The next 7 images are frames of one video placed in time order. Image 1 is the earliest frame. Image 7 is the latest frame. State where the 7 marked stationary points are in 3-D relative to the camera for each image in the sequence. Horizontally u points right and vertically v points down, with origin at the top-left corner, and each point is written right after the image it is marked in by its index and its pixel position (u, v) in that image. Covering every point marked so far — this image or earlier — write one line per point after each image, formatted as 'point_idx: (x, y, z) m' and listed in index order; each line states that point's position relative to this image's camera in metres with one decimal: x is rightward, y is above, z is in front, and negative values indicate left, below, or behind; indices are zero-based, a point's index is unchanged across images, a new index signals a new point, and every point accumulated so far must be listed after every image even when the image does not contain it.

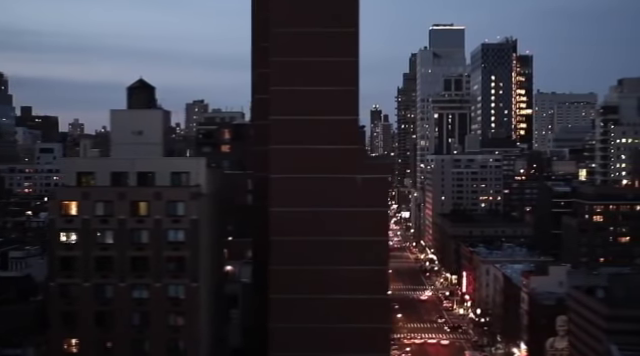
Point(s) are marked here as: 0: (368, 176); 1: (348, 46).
0: (+1.4, +0.1, +20.0) m
1: (+0.8, +4.0, +19.9) m
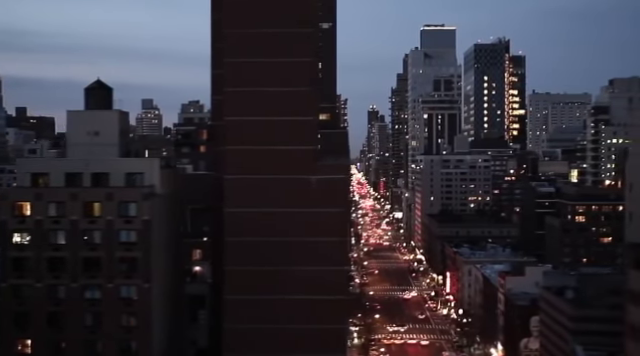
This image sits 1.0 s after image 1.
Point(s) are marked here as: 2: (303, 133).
0: (0.0, 0.0, +20.0) m
1: (-0.5, +4.0, +19.9) m
2: (-0.5, +1.4, +20.0) m
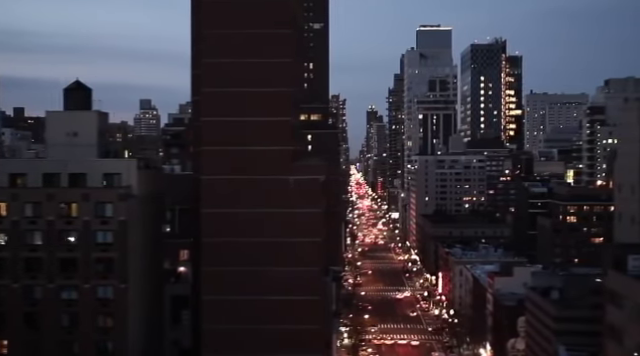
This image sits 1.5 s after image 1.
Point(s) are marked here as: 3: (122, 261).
0: (-0.6, 0.0, +20.0) m
1: (-1.2, +3.9, +19.9) m
2: (-1.2, +1.4, +20.0) m
3: (-5.6, -2.3, +18.7) m
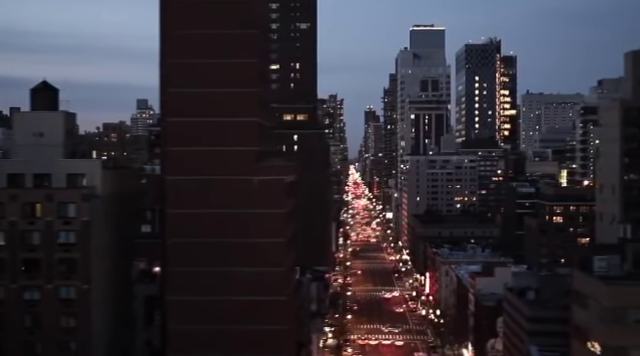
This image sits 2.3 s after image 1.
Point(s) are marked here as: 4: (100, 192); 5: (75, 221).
0: (-1.7, 0.0, +20.0) m
1: (-2.3, +3.9, +20.0) m
2: (-2.3, +1.3, +20.0) m
3: (-6.7, -2.3, +18.7) m
4: (-6.6, -0.4, +19.9) m
5: (-6.9, -1.2, +18.7) m
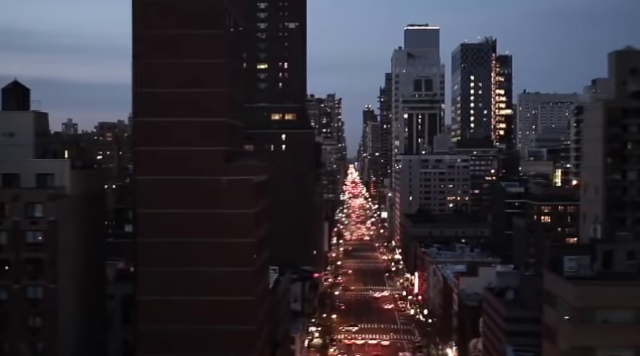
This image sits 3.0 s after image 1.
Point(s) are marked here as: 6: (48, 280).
0: (-2.6, 0.0, +20.0) m
1: (-3.2, +3.9, +20.0) m
2: (-3.2, +1.3, +20.0) m
3: (-7.6, -2.3, +18.8) m
4: (-7.6, -0.4, +19.9) m
5: (-7.9, -1.2, +18.7) m
6: (-7.7, -2.9, +18.6) m
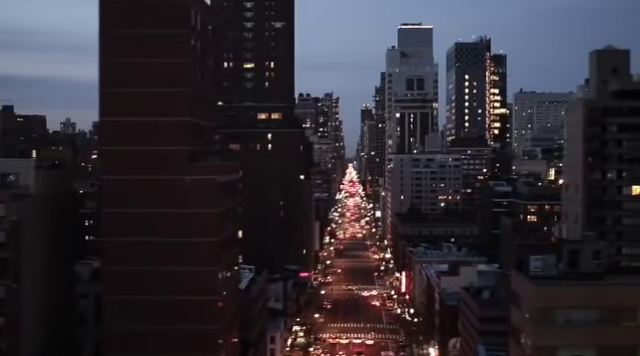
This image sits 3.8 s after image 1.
0: (-3.7, 0.0, +20.0) m
1: (-4.3, +3.9, +20.0) m
2: (-4.3, +1.4, +20.0) m
3: (-8.7, -2.3, +18.8) m
4: (-8.7, -0.4, +19.9) m
5: (-9.0, -1.2, +18.7) m
6: (-8.8, -2.9, +18.6) m
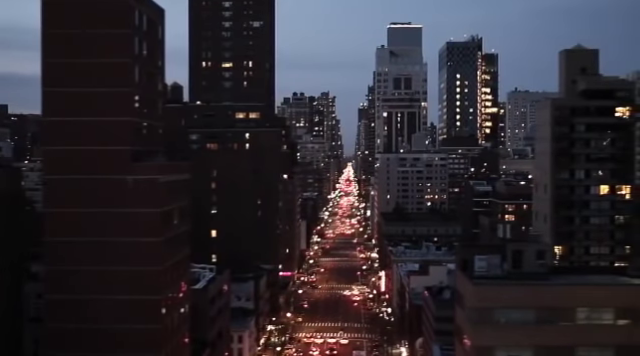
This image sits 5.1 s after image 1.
0: (-5.5, 0.0, +20.1) m
1: (-6.0, +3.9, +20.0) m
2: (-6.1, +1.4, +20.0) m
3: (-10.5, -2.3, +18.8) m
4: (-10.4, -0.4, +20.0) m
5: (-10.7, -1.2, +18.7) m
6: (-10.6, -2.9, +18.7) m
